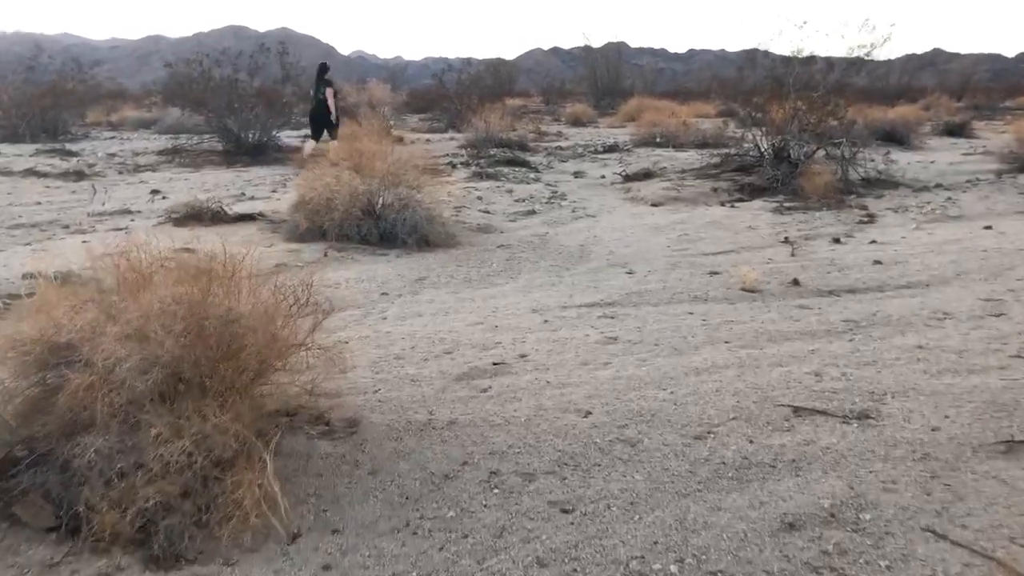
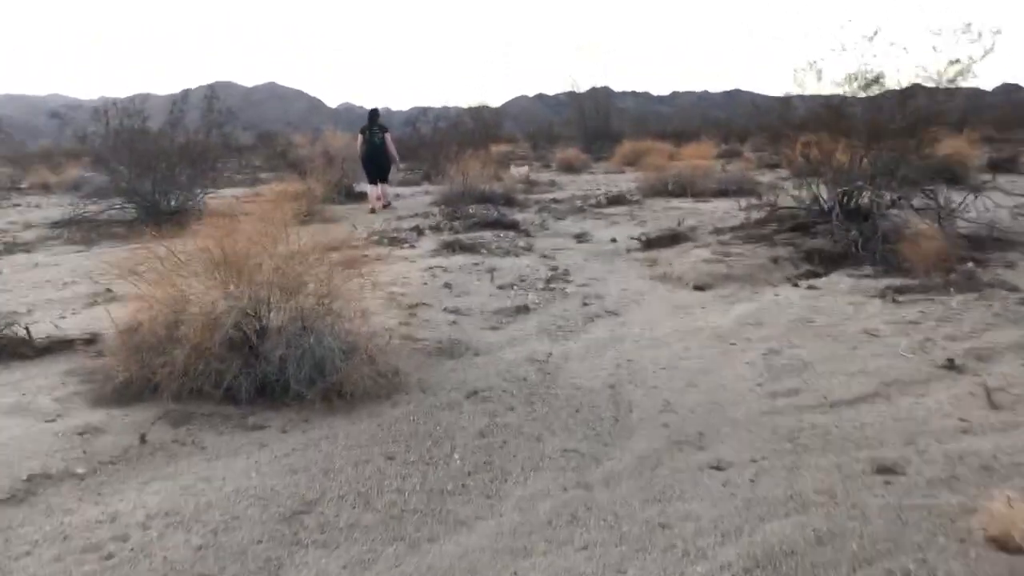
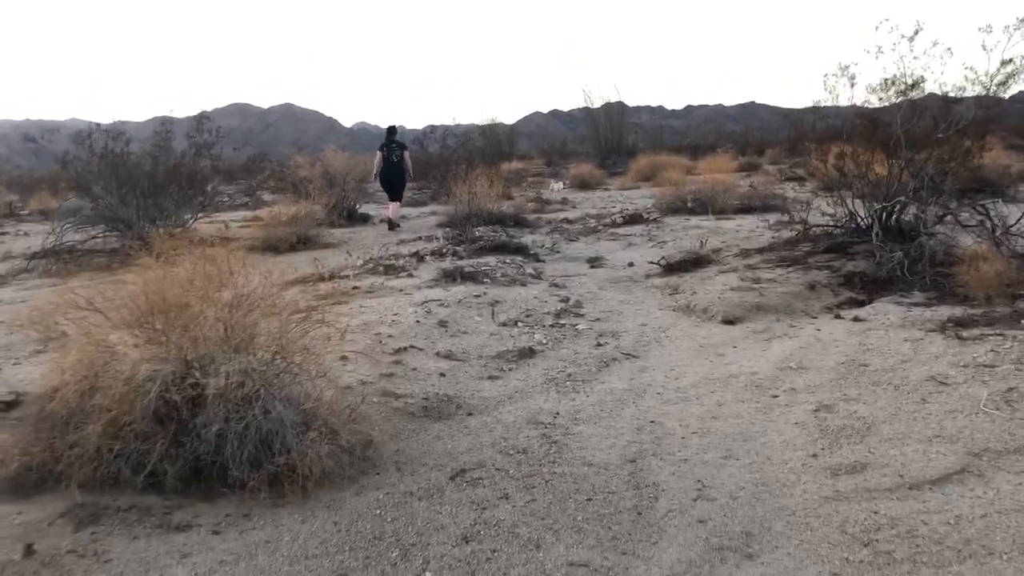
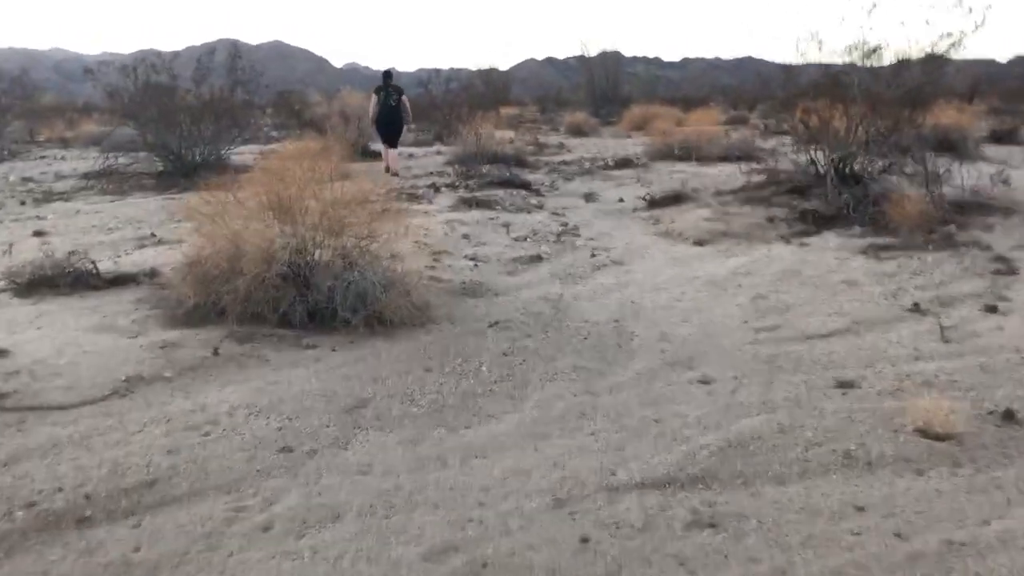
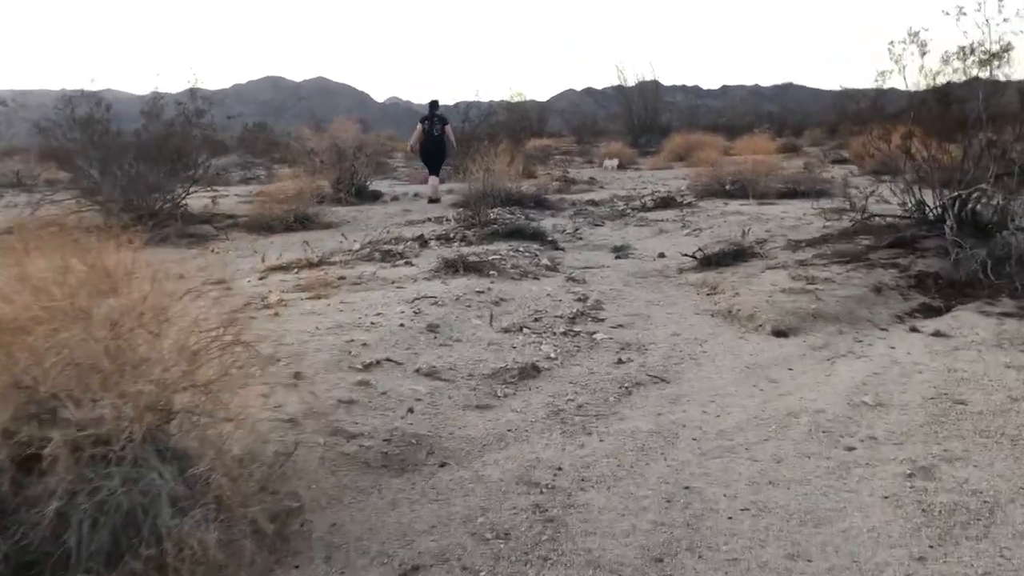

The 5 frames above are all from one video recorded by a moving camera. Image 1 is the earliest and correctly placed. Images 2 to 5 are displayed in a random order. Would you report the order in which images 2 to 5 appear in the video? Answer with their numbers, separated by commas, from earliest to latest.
4, 2, 3, 5
